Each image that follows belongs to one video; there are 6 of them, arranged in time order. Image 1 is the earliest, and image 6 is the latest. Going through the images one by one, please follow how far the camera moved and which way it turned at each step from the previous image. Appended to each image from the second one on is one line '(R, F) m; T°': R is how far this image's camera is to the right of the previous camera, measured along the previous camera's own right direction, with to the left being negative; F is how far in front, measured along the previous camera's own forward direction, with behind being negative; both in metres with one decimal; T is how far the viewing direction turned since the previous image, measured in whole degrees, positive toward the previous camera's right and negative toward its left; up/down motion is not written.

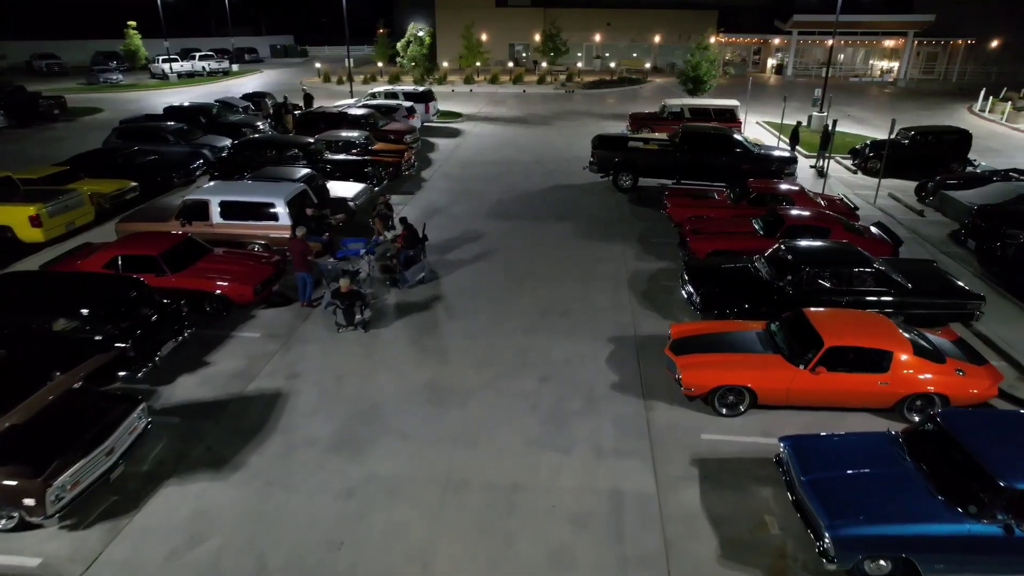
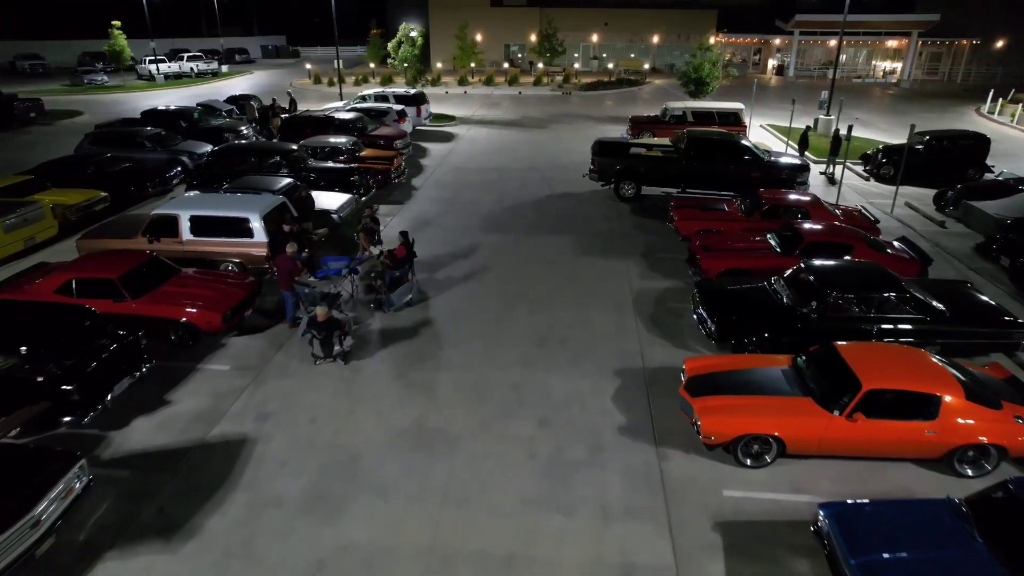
(0.0, +1.0) m; 0°
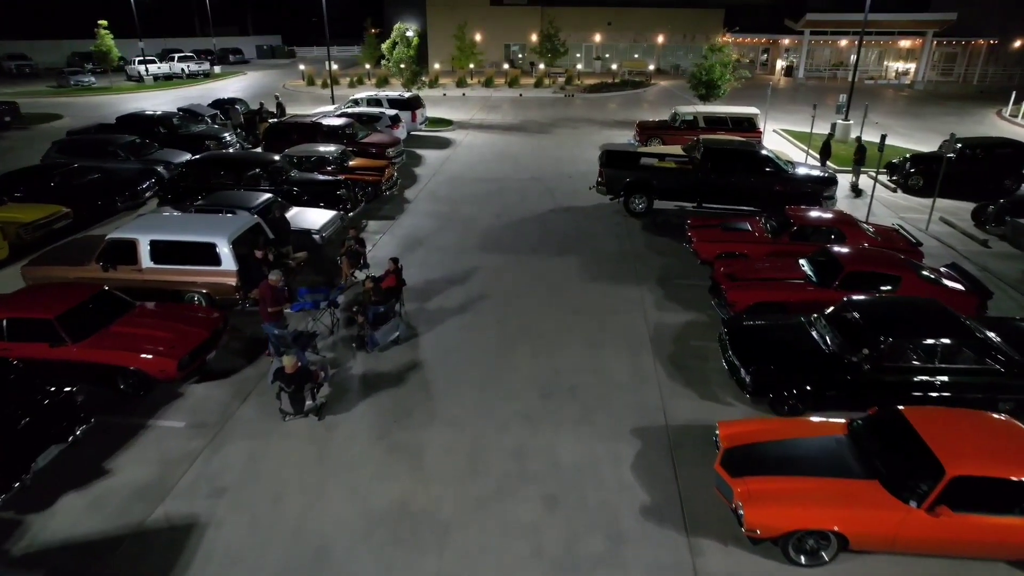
(0.0, +1.3) m; 0°
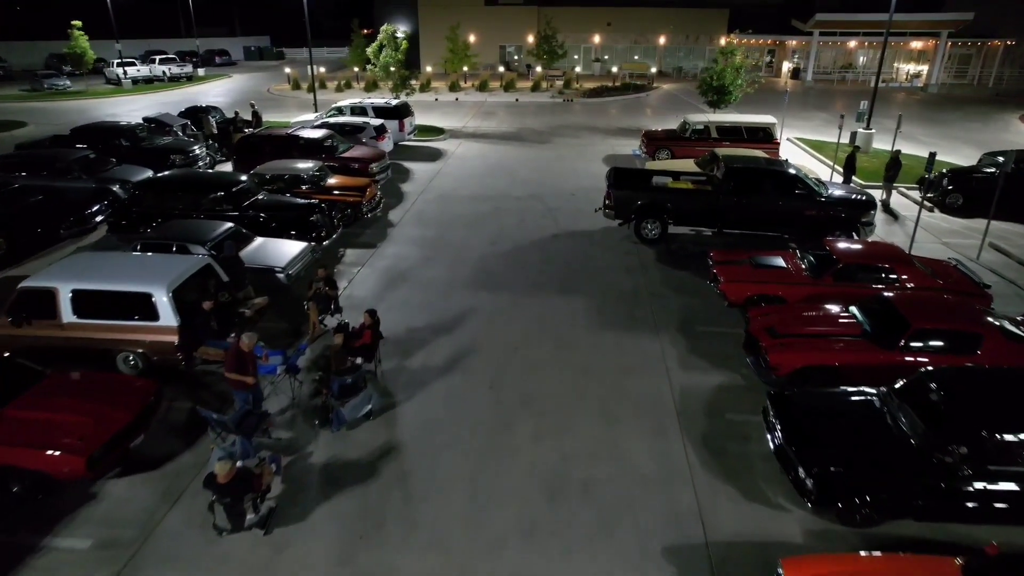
(0.0, +1.7) m; 0°
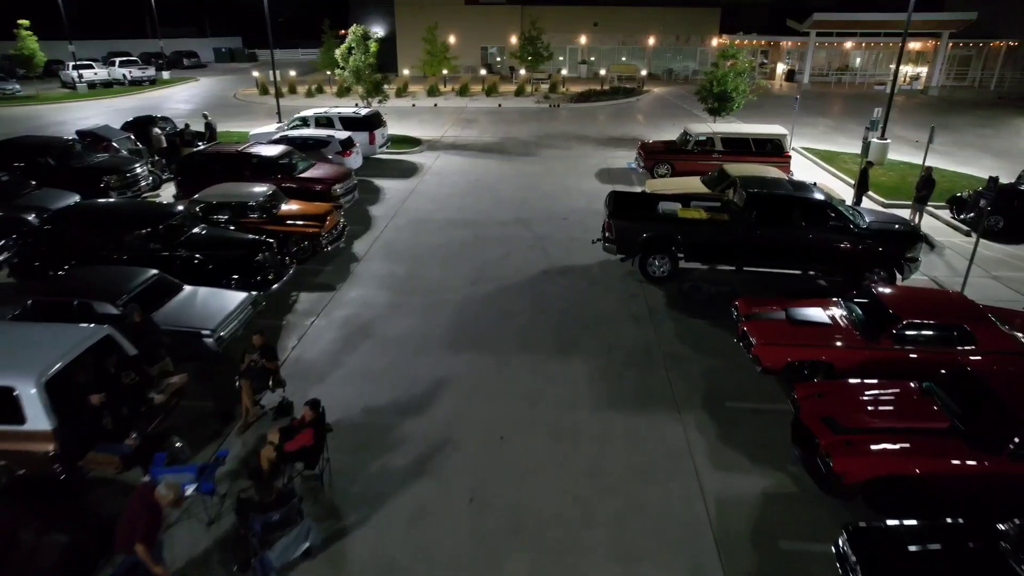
(0.0, +2.0) m; +1°
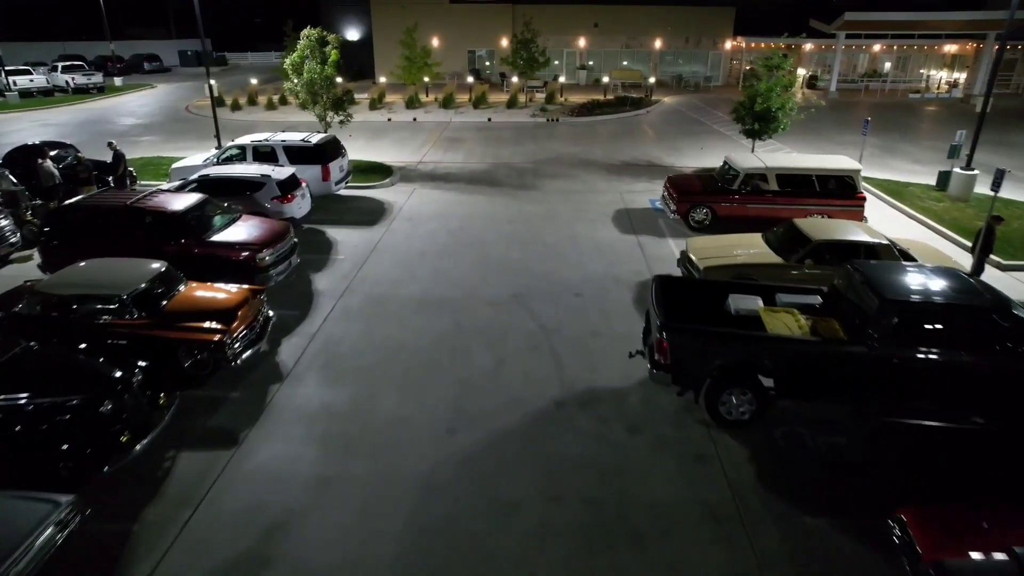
(-0.1, +4.0) m; +1°
